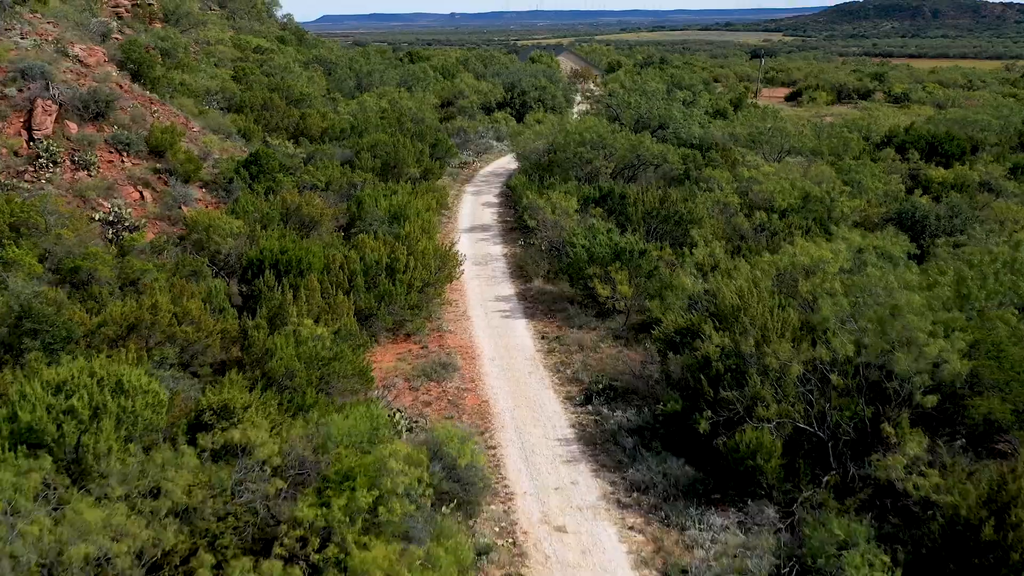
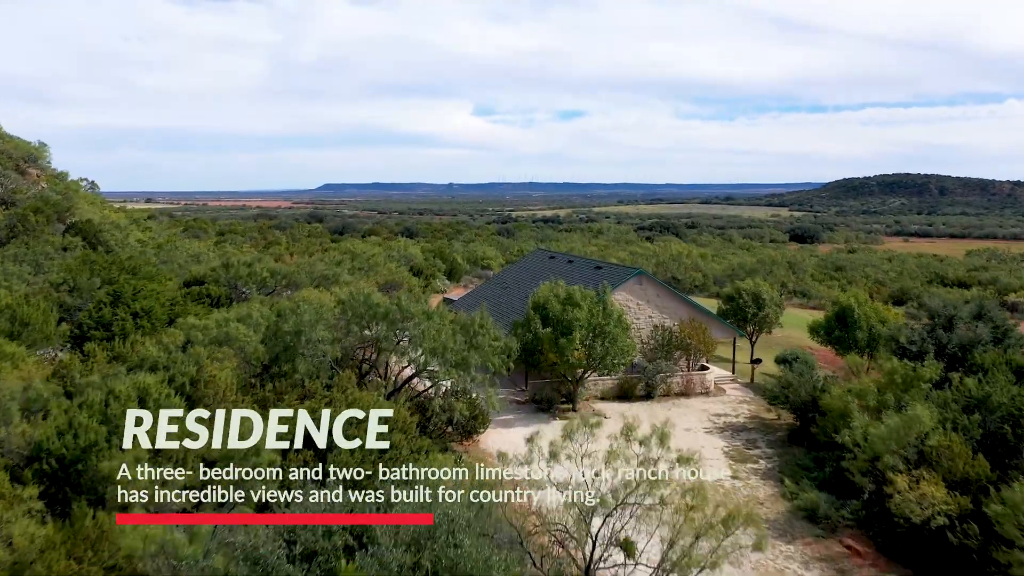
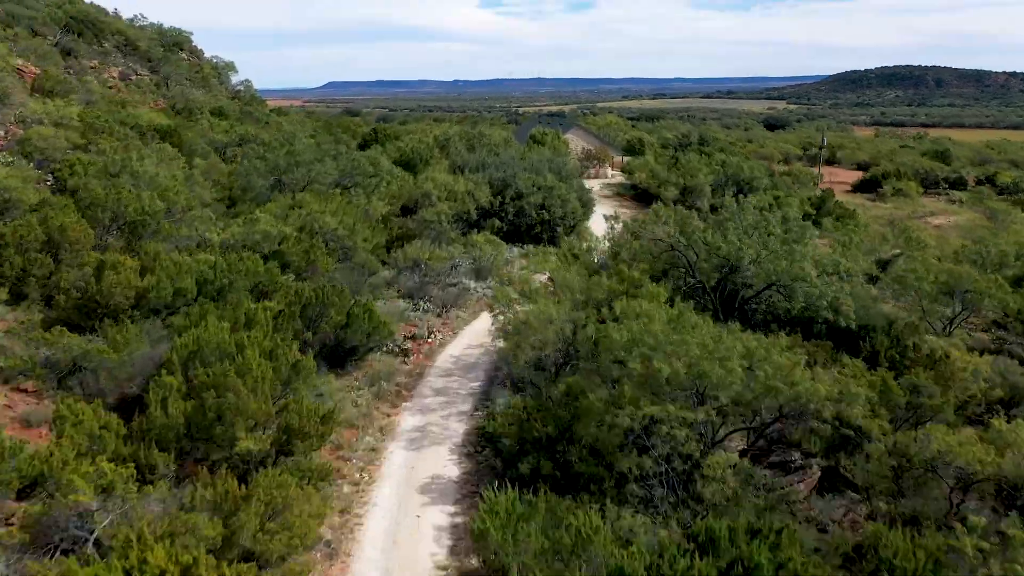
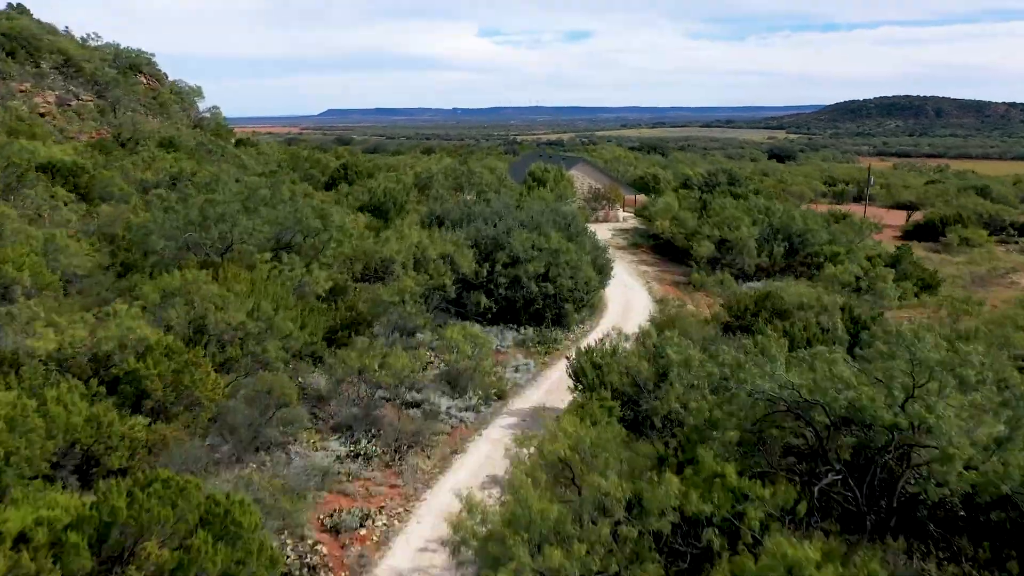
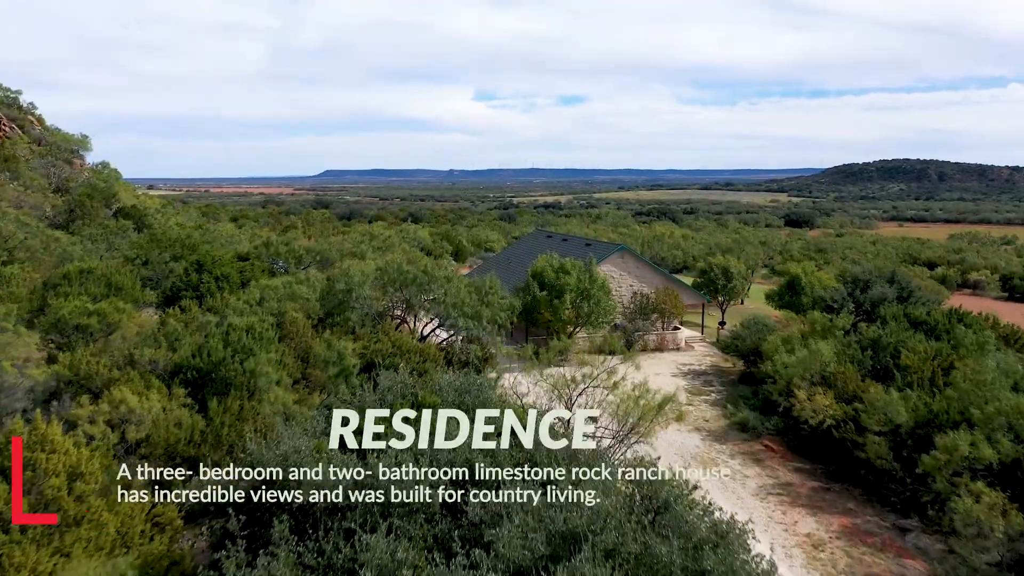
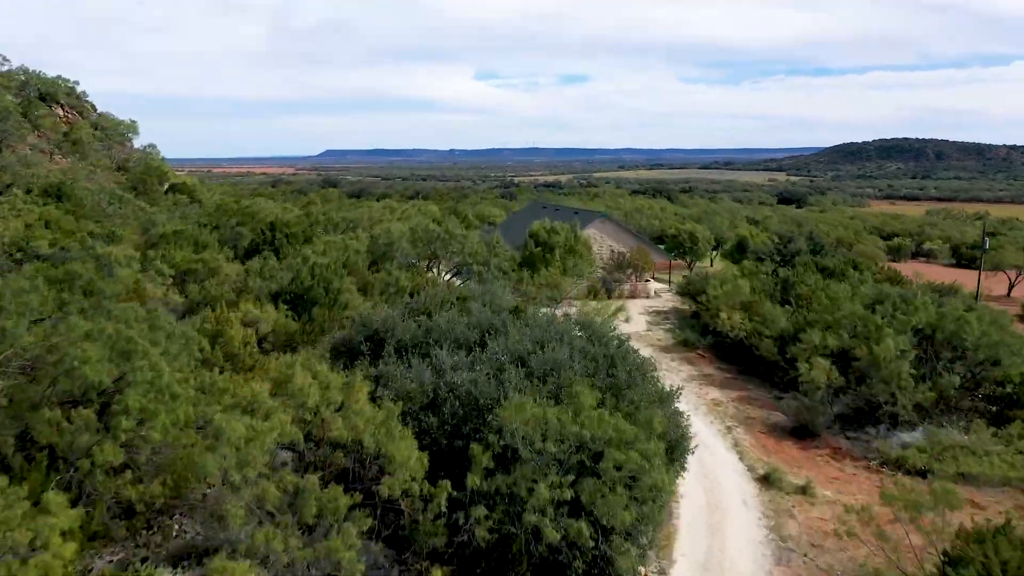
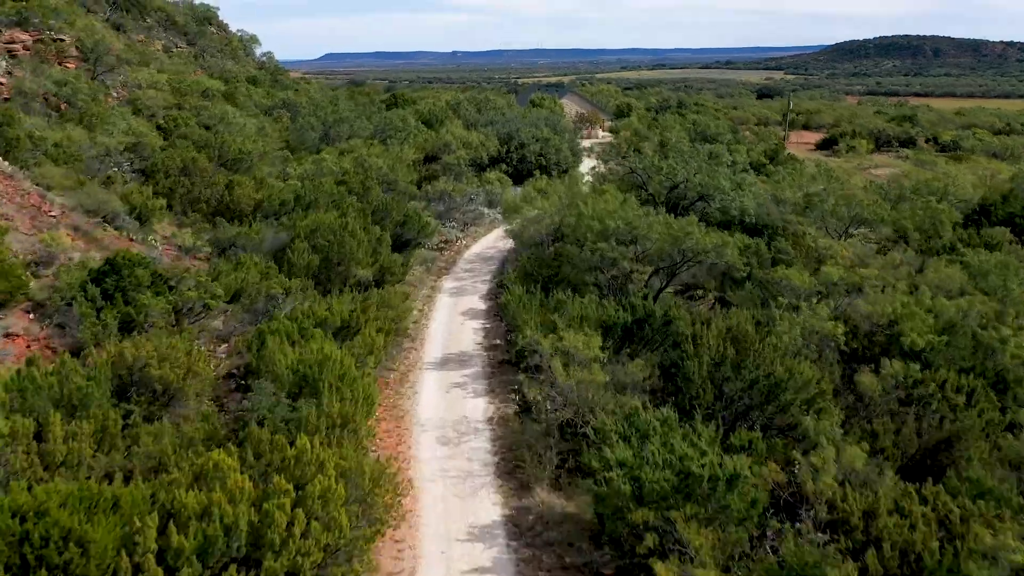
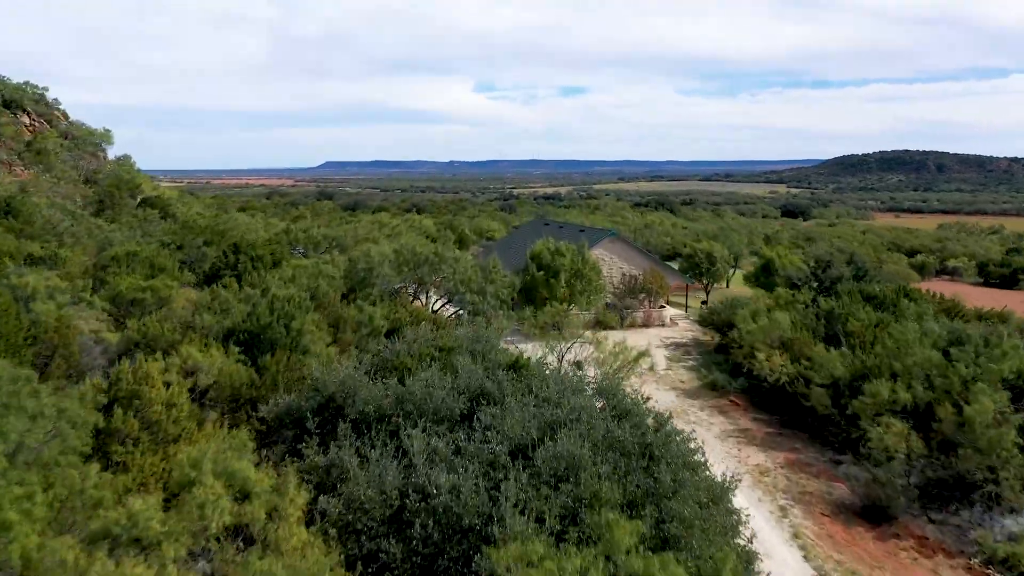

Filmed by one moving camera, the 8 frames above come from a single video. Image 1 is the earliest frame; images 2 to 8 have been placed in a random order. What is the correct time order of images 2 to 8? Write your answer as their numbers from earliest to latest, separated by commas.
7, 3, 4, 6, 8, 5, 2
